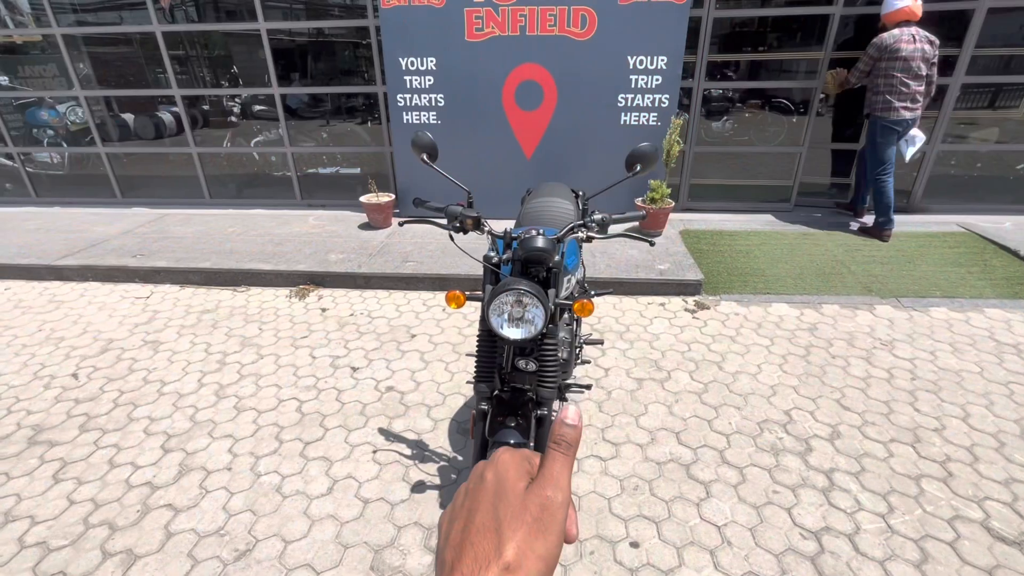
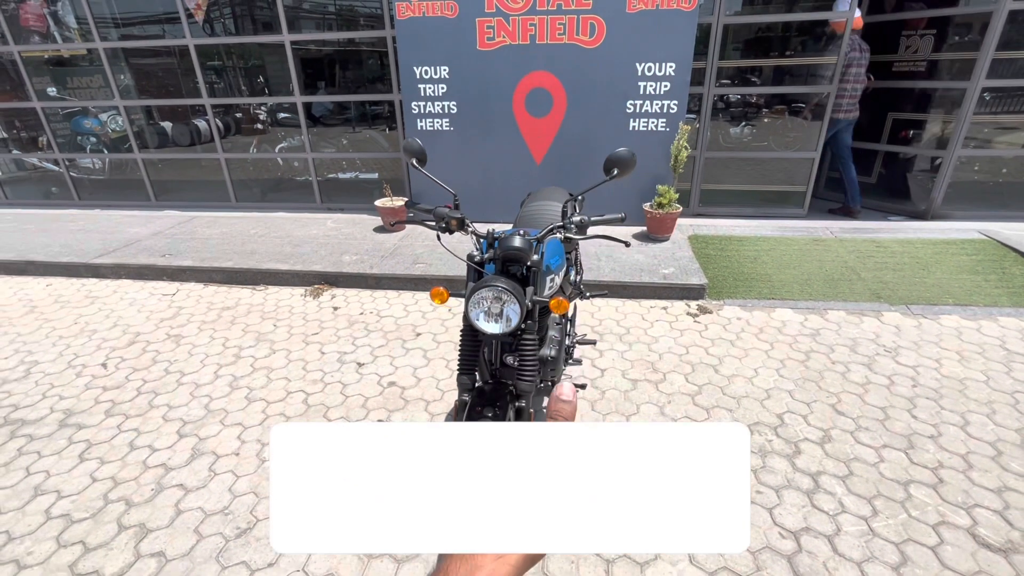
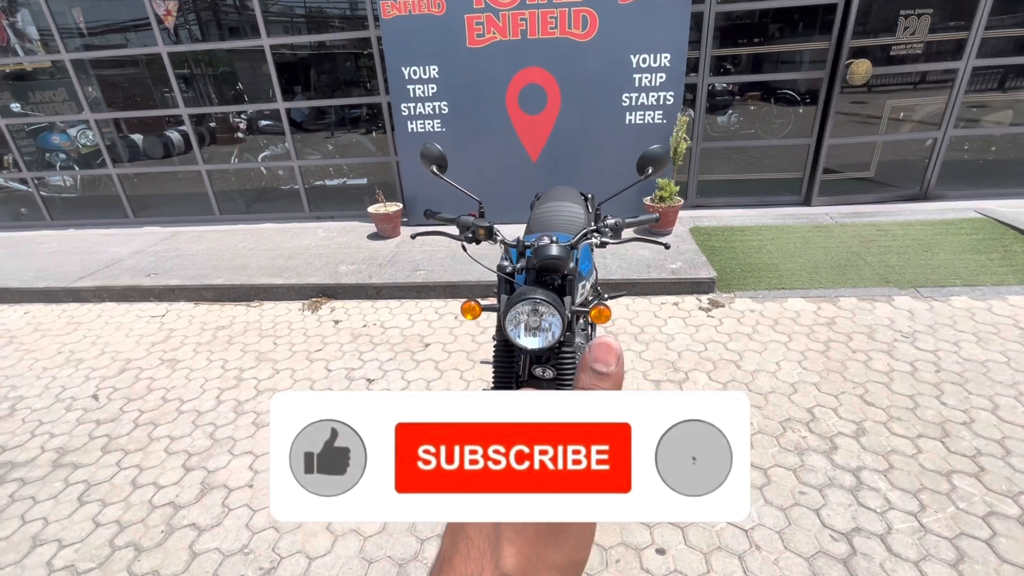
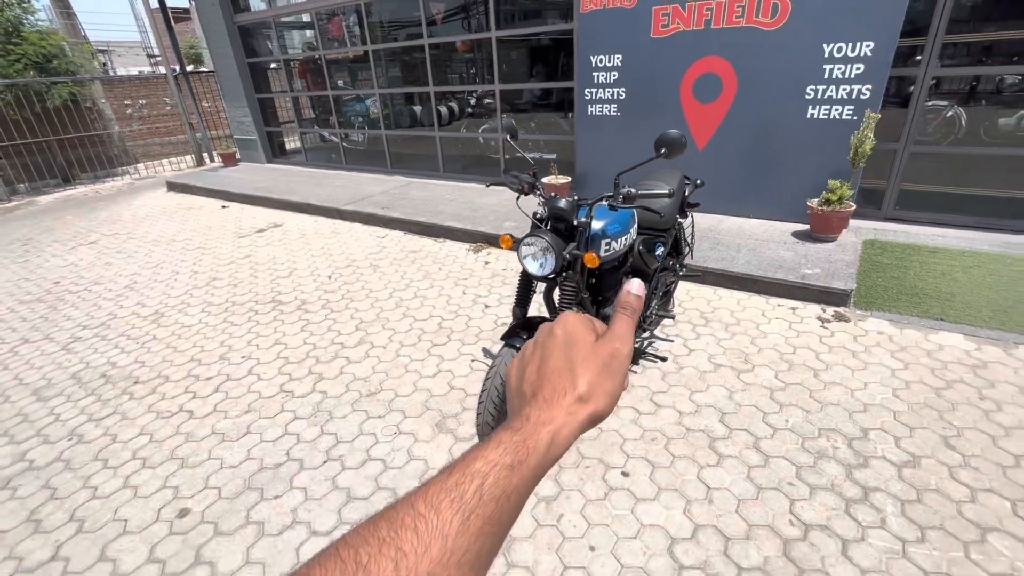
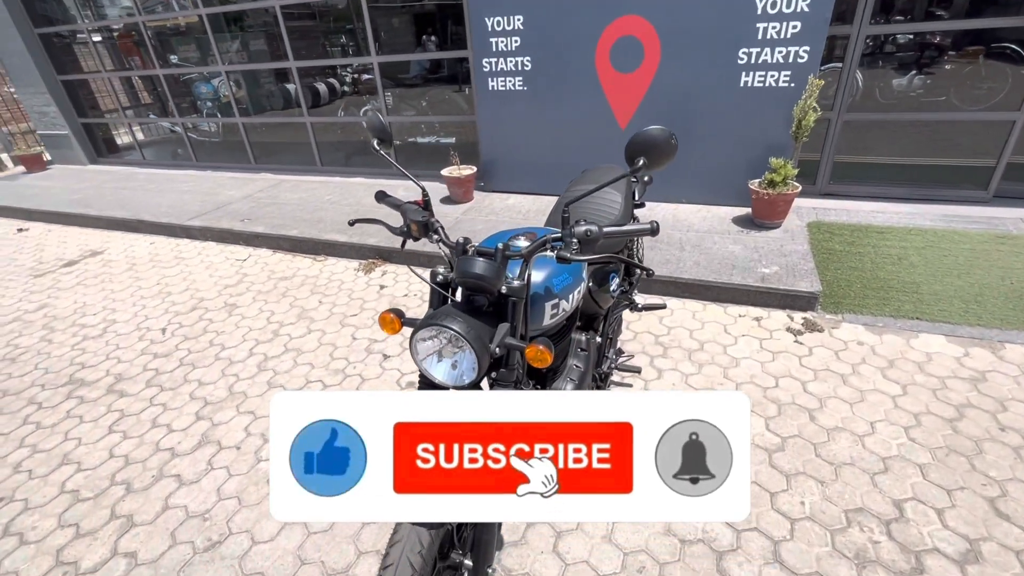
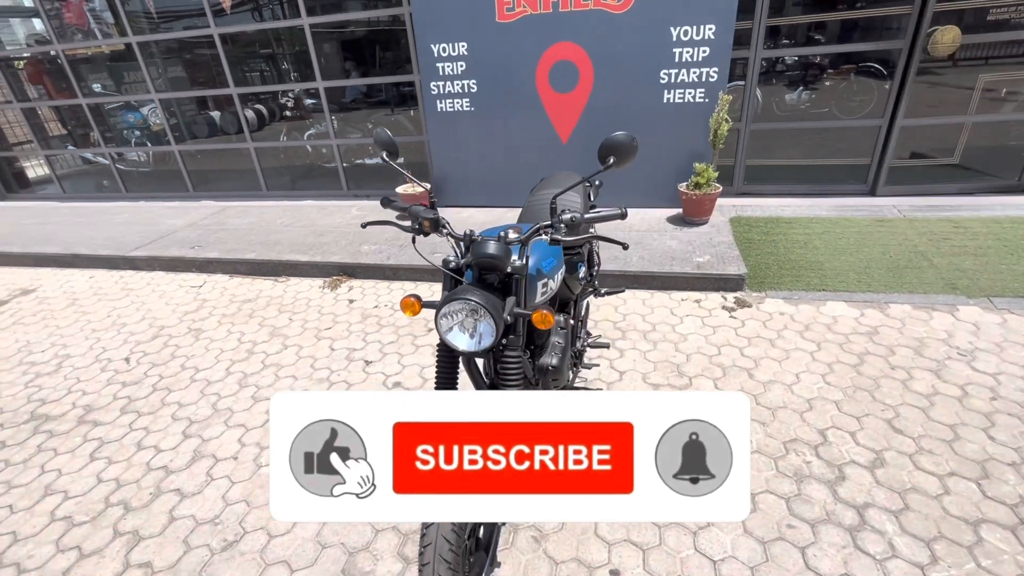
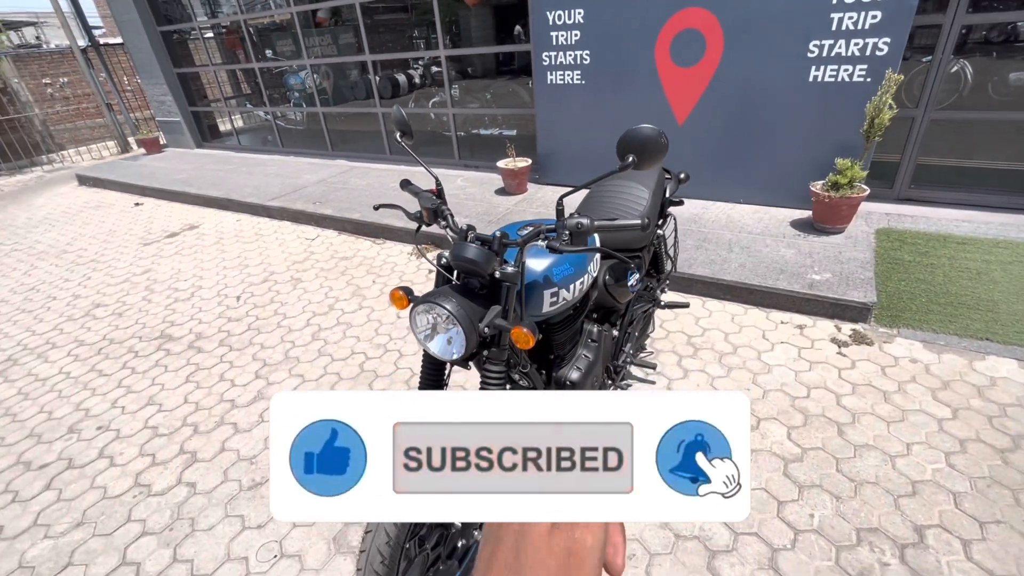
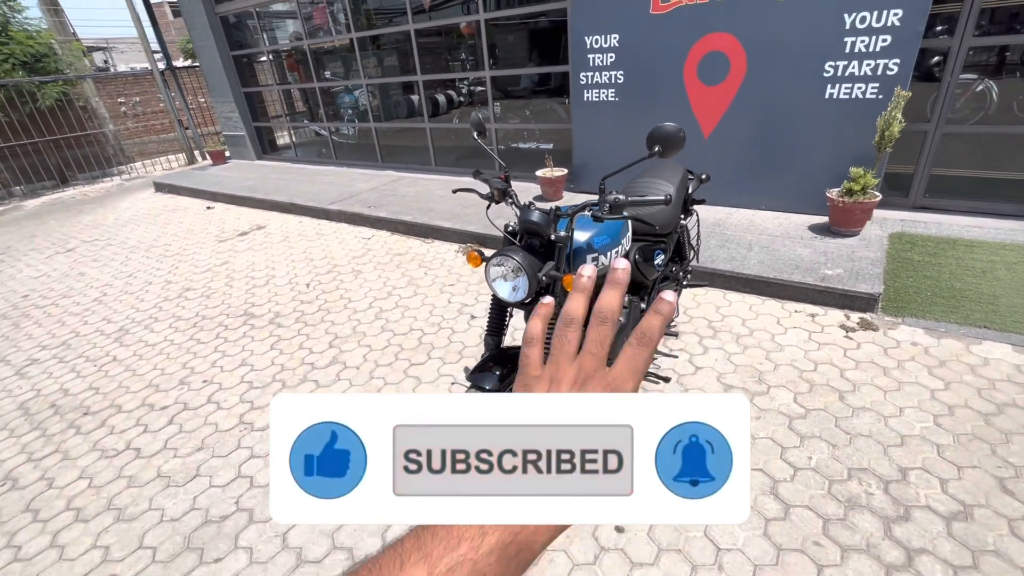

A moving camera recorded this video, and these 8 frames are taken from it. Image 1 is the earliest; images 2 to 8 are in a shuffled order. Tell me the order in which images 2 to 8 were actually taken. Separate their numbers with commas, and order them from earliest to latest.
2, 3, 6, 5, 7, 8, 4
